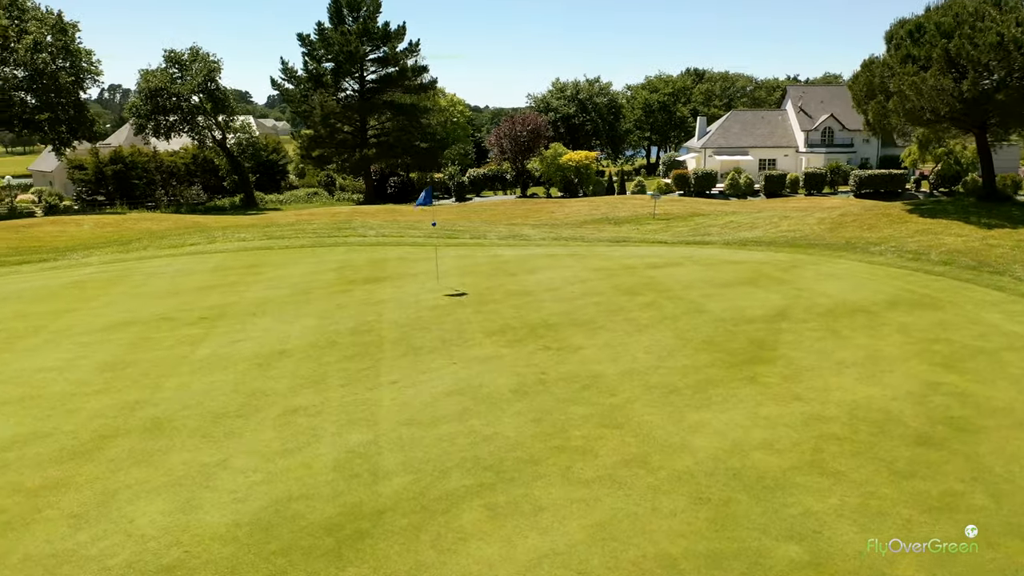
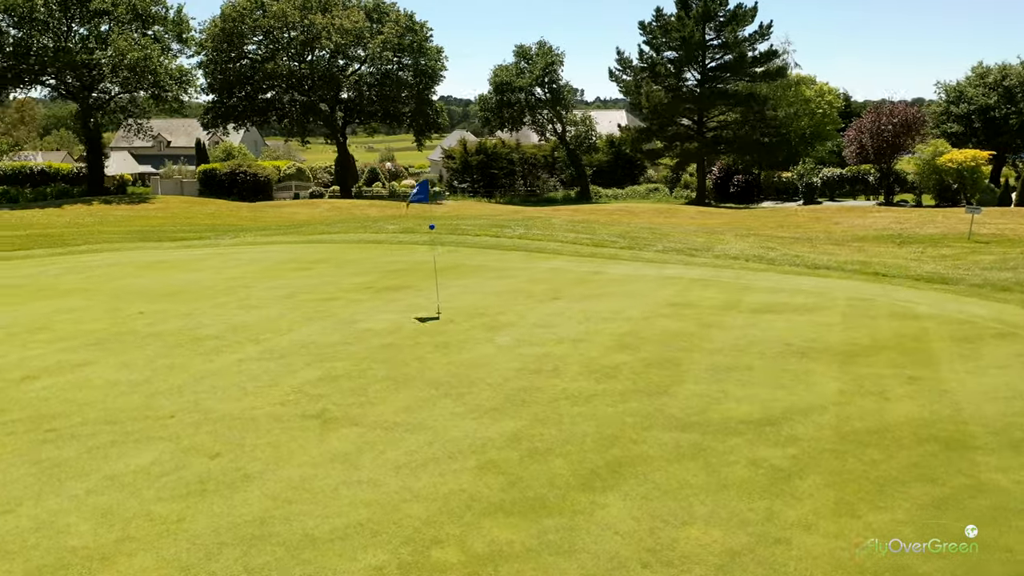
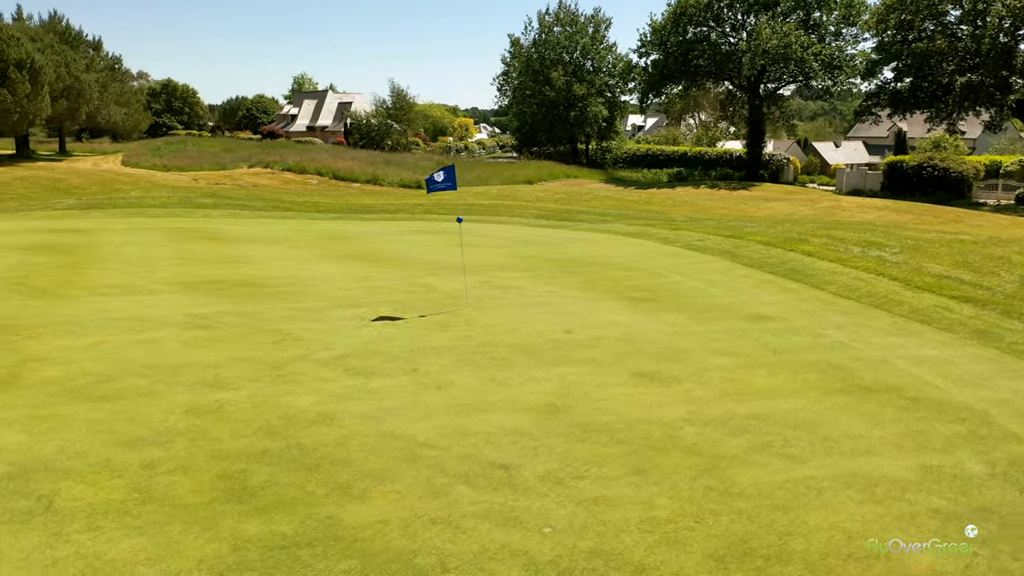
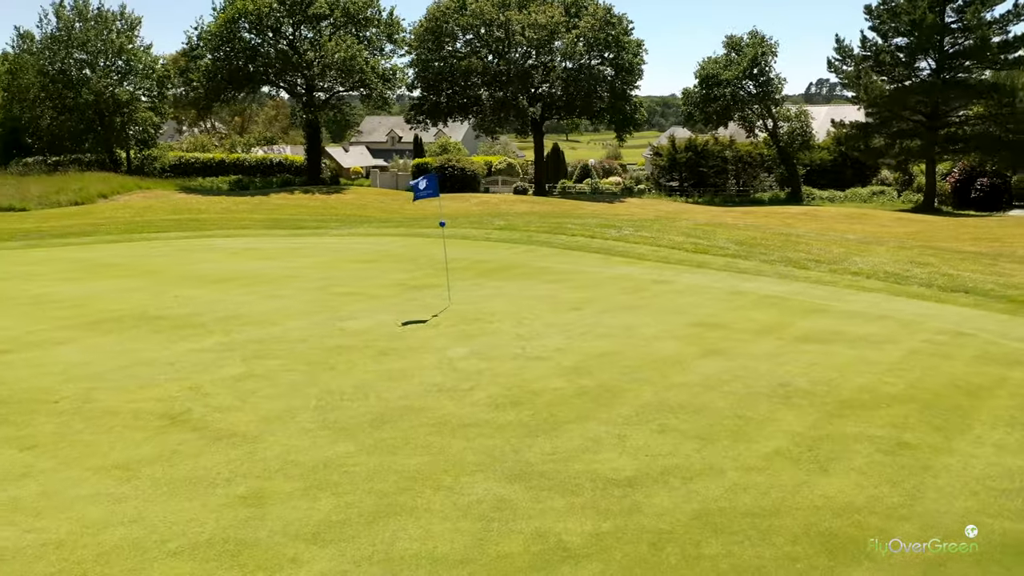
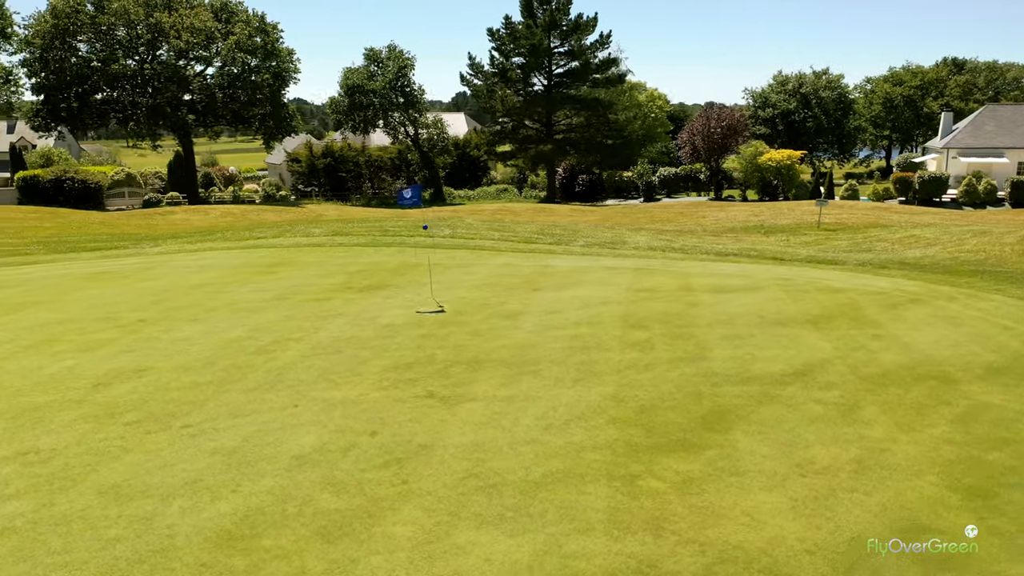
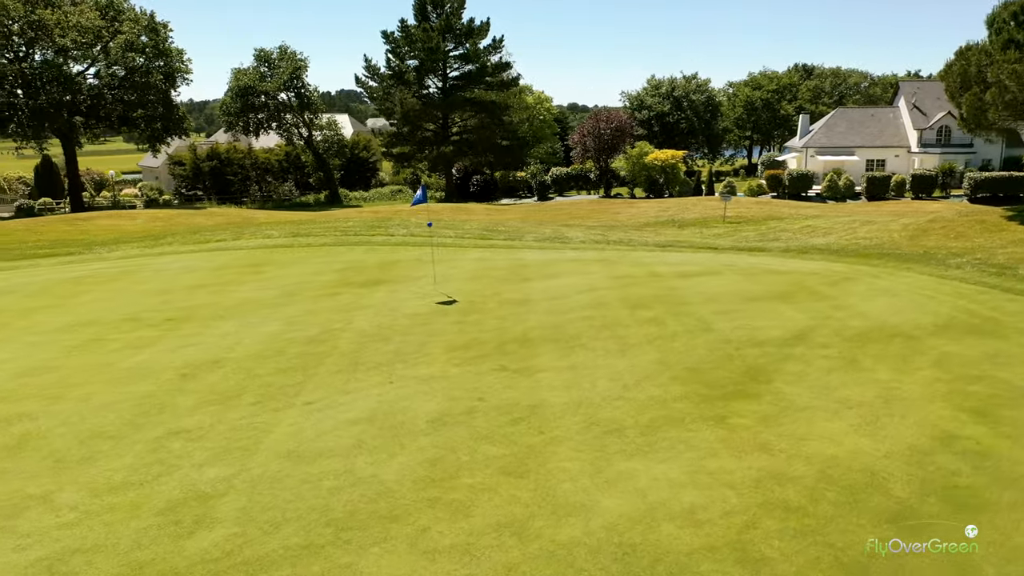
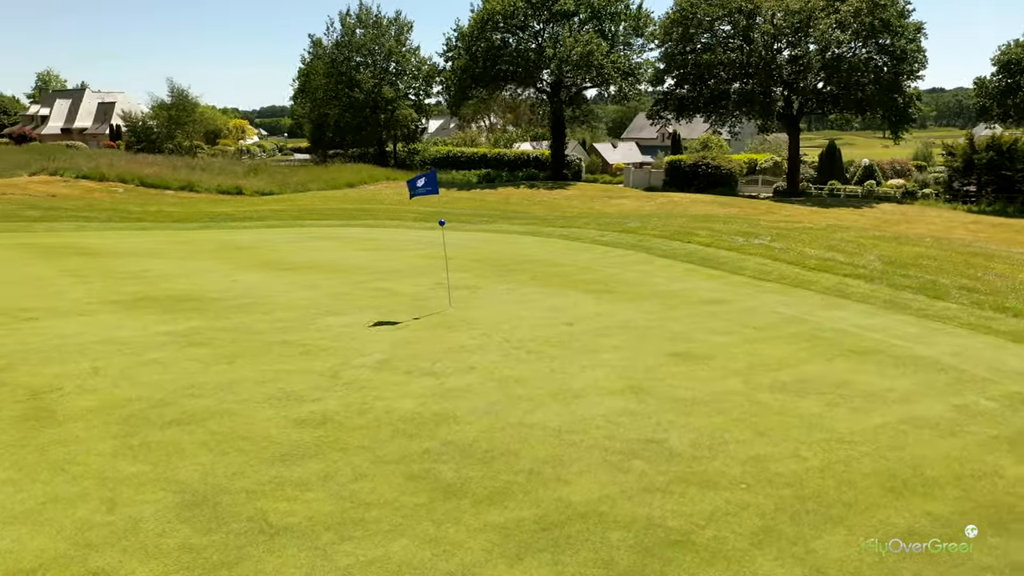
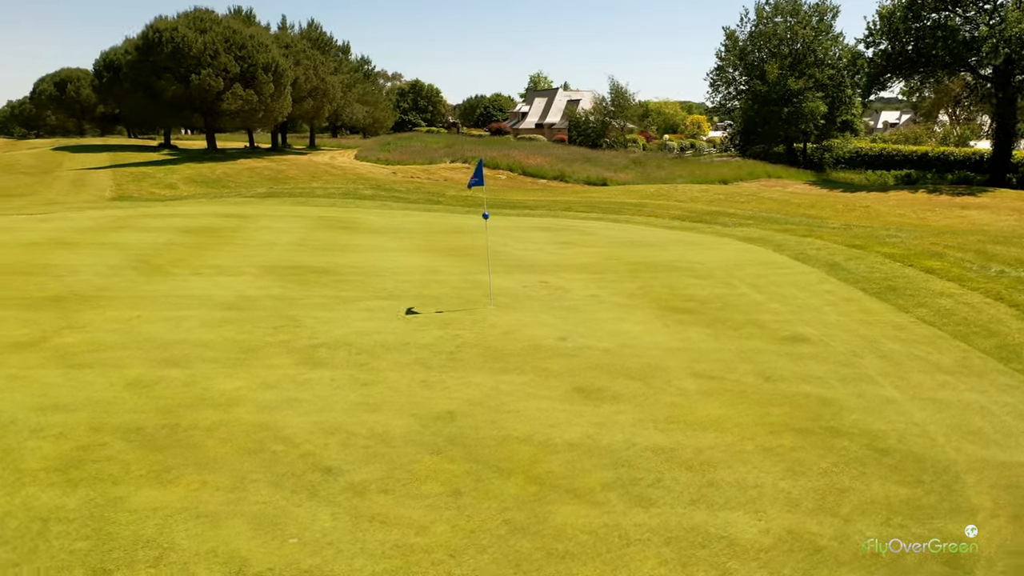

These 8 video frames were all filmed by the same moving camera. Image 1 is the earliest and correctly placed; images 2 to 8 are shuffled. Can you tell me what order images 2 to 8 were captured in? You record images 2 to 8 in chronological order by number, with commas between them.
6, 5, 2, 4, 7, 3, 8
